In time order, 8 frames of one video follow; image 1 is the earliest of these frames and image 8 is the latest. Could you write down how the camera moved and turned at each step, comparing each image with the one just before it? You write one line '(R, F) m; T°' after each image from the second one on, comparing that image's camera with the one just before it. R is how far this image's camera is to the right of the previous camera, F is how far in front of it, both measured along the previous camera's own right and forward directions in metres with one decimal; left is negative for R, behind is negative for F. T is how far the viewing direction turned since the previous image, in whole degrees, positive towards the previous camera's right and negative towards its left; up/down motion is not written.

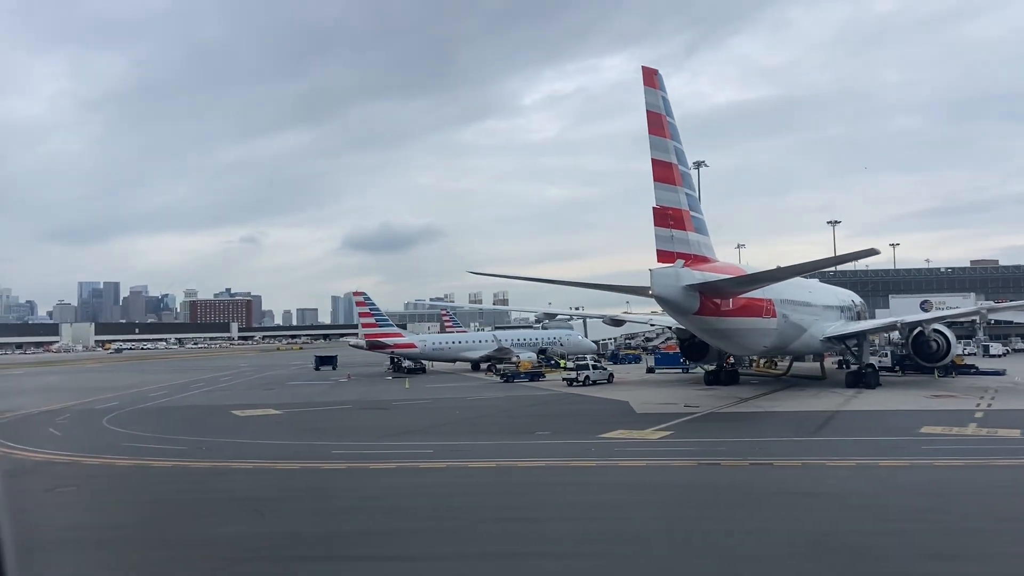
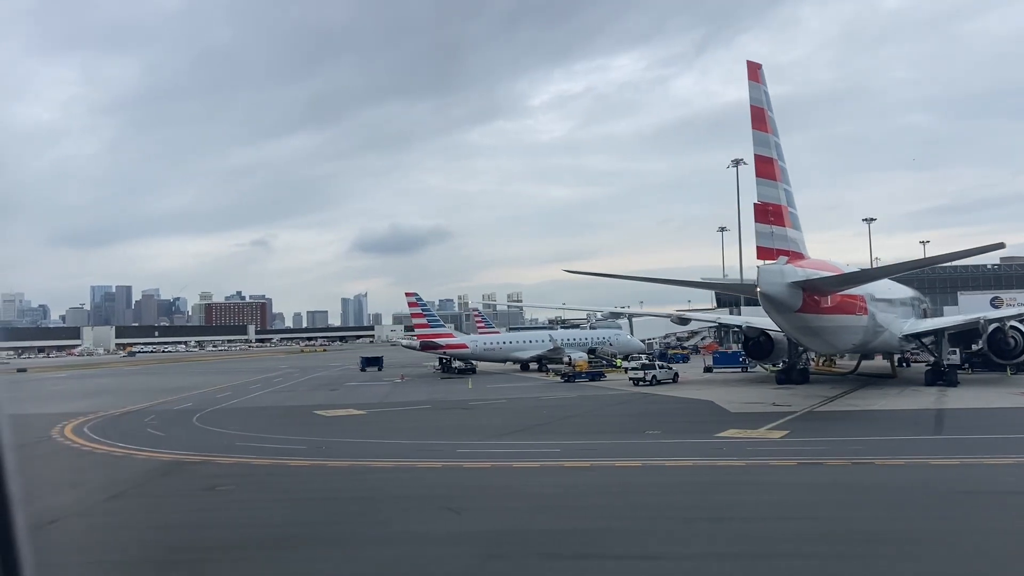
(-2.3, +0.1) m; -1°
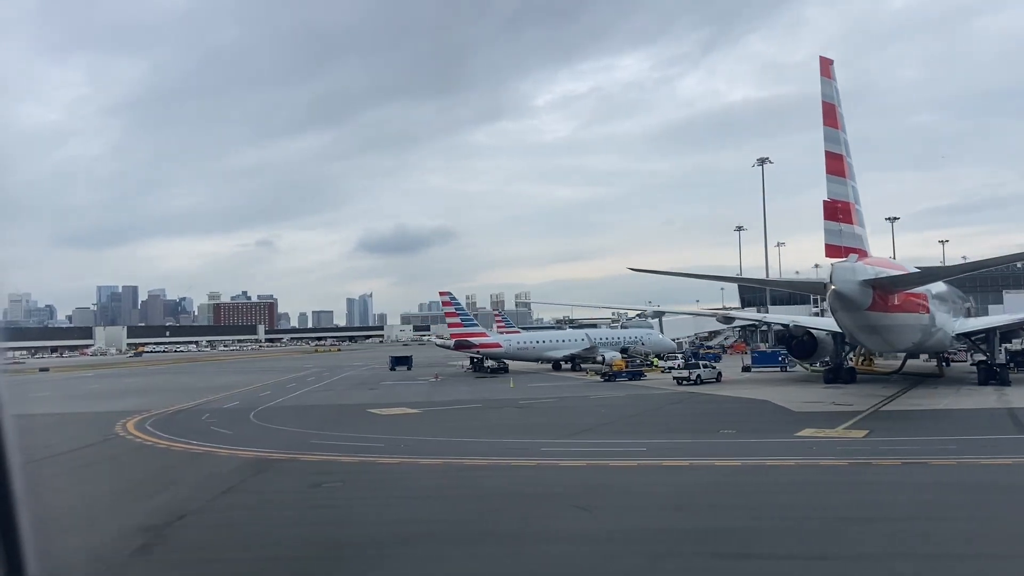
(-1.6, +0.1) m; -1°
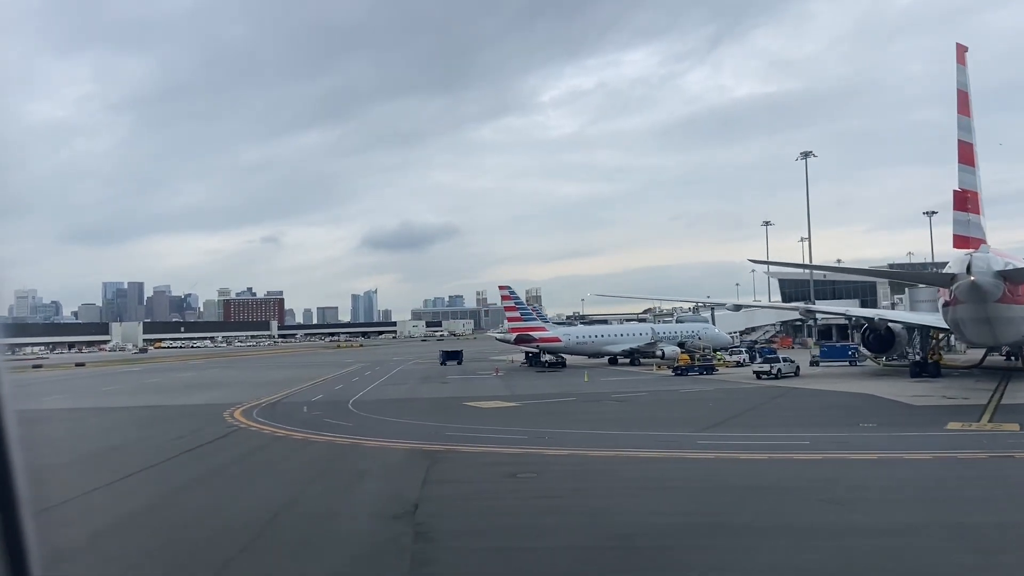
(-3.0, +0.2) m; -1°
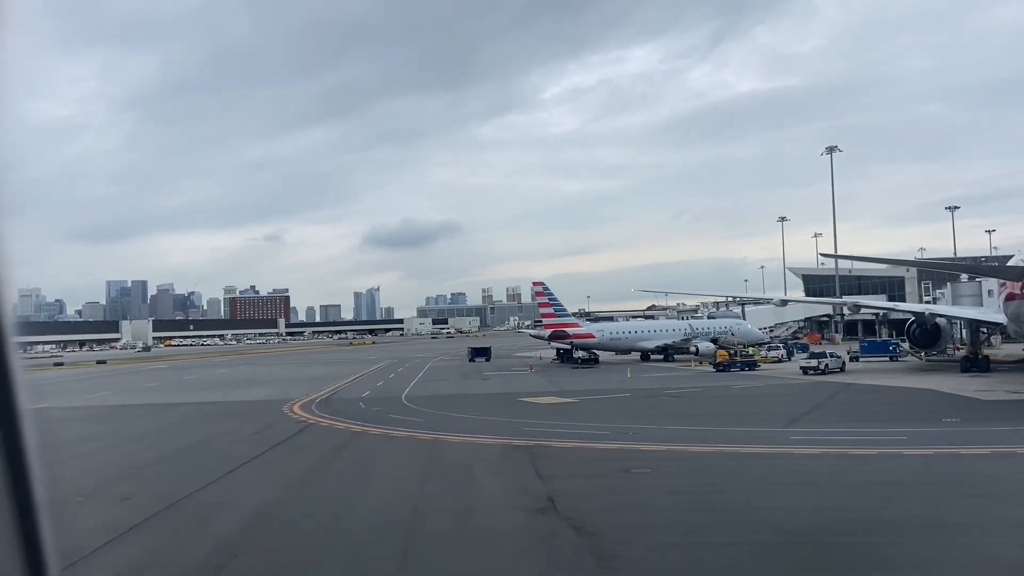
(-1.7, +0.1) m; -1°
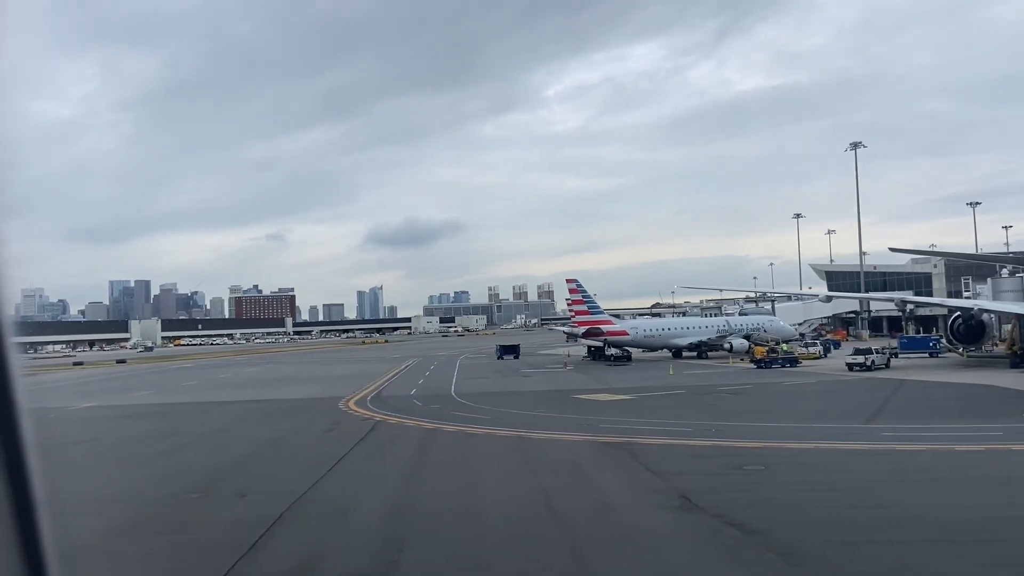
(-1.7, +0.1) m; -1°
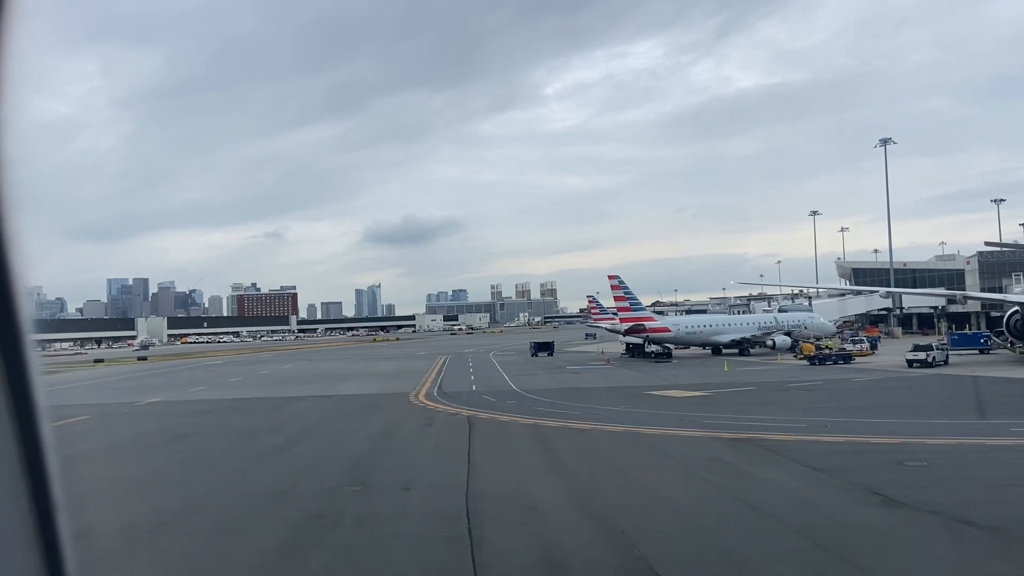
(-2.4, +0.2) m; 0°
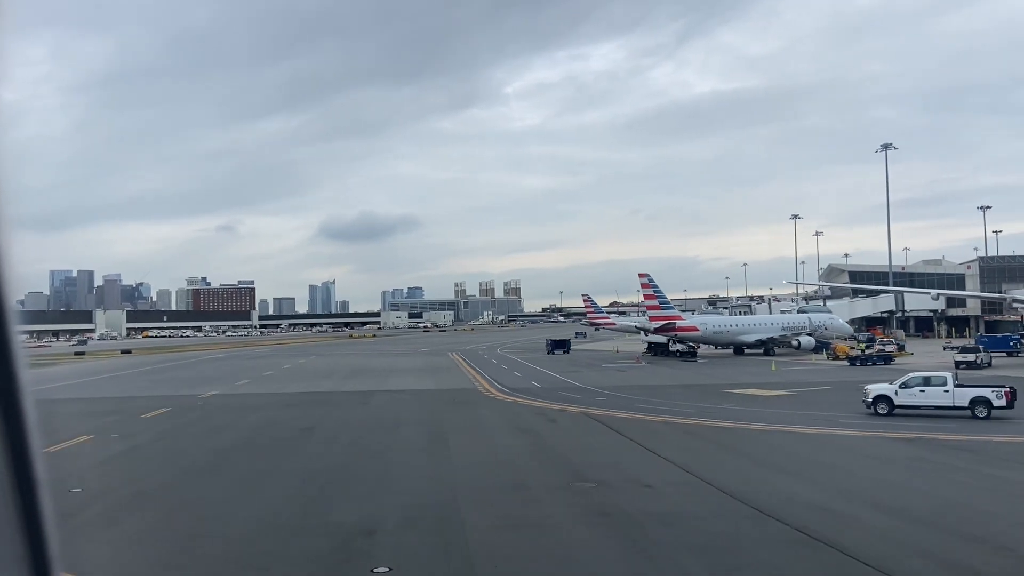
(-4.2, +0.4) m; +2°
